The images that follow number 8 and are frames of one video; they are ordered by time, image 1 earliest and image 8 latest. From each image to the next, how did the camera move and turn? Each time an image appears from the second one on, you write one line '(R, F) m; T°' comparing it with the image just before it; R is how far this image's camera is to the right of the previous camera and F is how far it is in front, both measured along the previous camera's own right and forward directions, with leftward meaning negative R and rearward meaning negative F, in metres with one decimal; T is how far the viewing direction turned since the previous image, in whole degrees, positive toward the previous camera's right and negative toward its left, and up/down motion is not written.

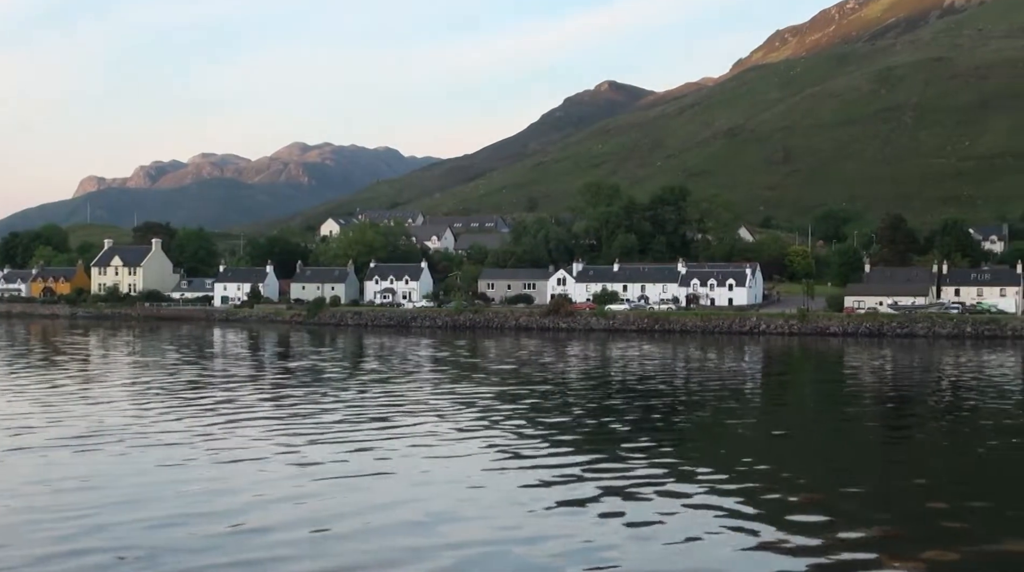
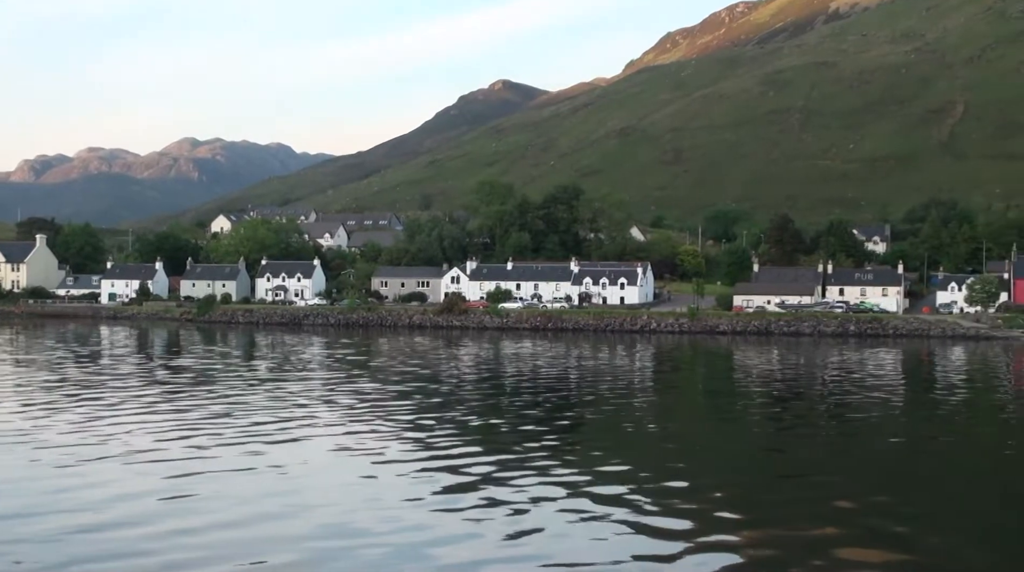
(-1.0, -1.9) m; +5°
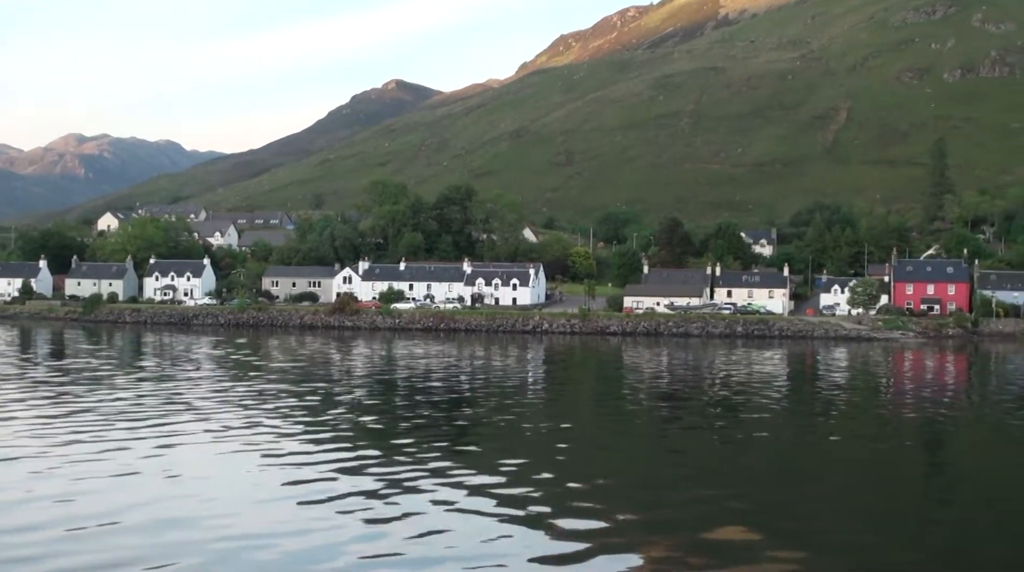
(+0.1, +0.9) m; +5°
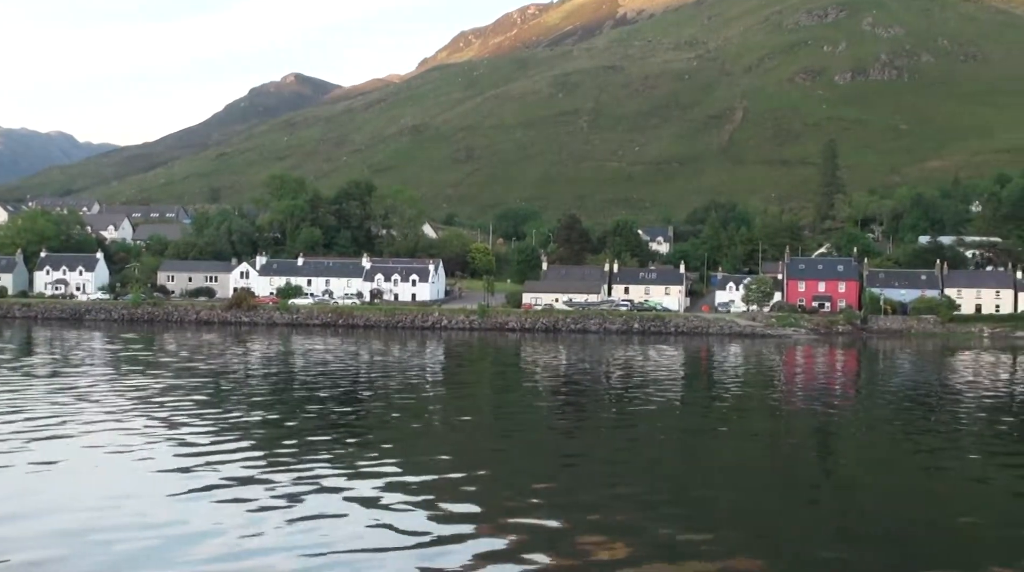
(+0.1, +0.6) m; +5°
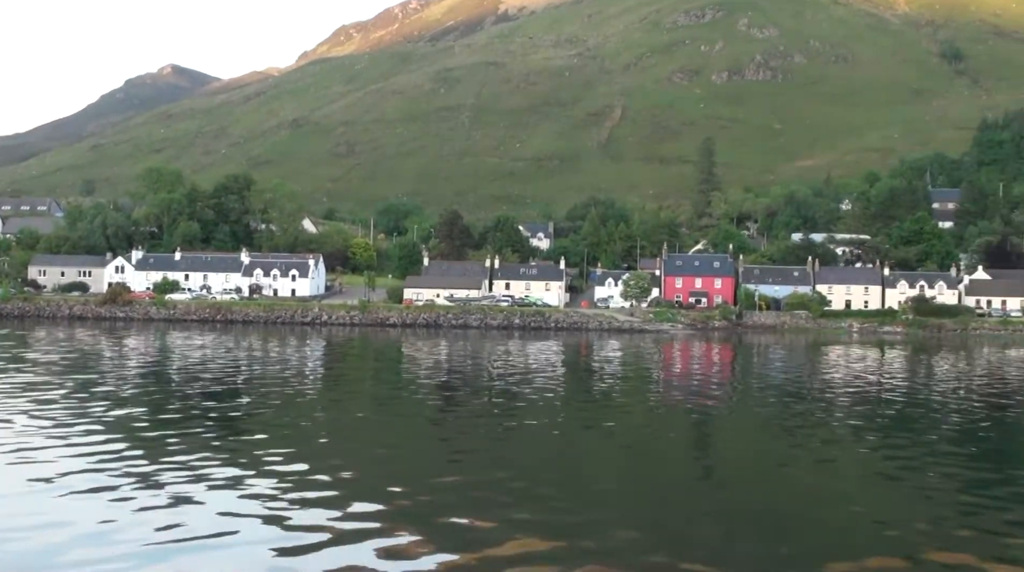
(+0.2, +0.6) m; +6°
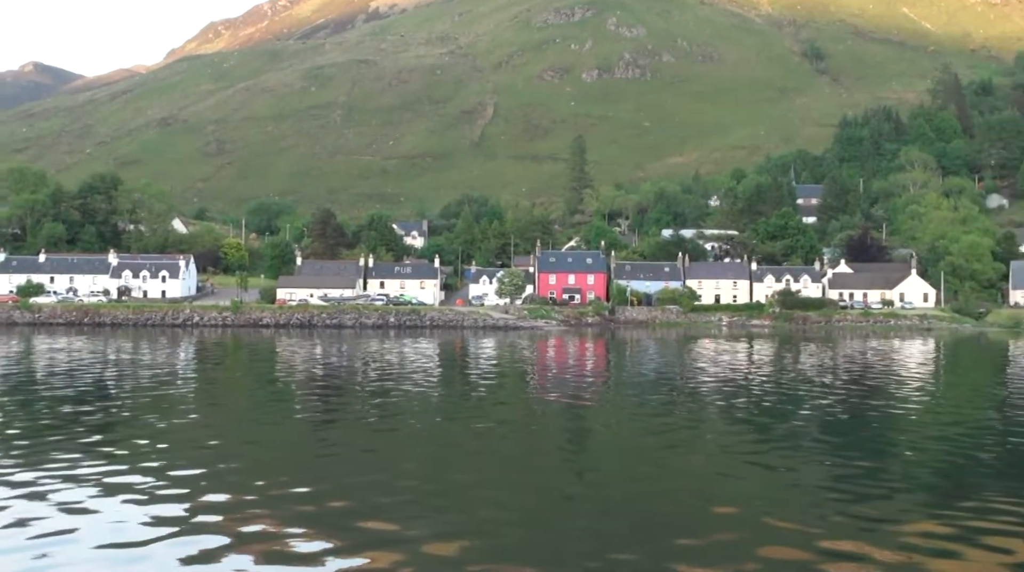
(+0.1, -0.4) m; +6°
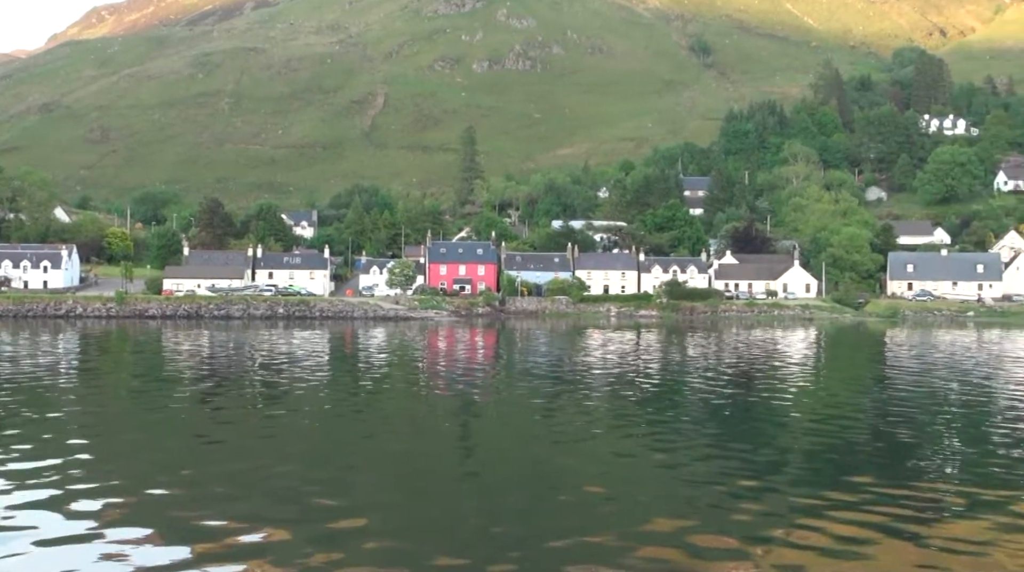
(0.0, -0.6) m; +5°
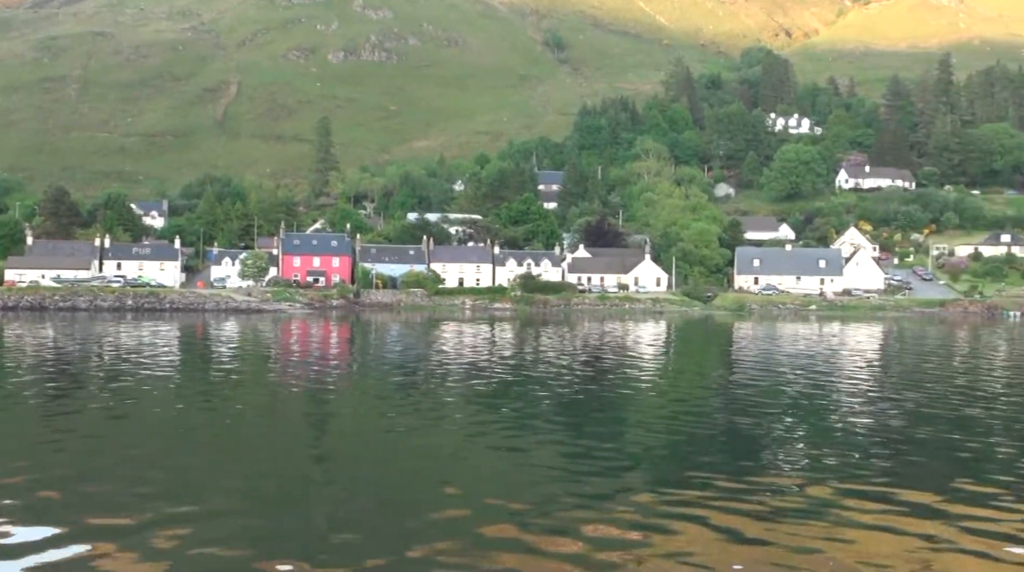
(-0.1, -1.1) m; +7°
